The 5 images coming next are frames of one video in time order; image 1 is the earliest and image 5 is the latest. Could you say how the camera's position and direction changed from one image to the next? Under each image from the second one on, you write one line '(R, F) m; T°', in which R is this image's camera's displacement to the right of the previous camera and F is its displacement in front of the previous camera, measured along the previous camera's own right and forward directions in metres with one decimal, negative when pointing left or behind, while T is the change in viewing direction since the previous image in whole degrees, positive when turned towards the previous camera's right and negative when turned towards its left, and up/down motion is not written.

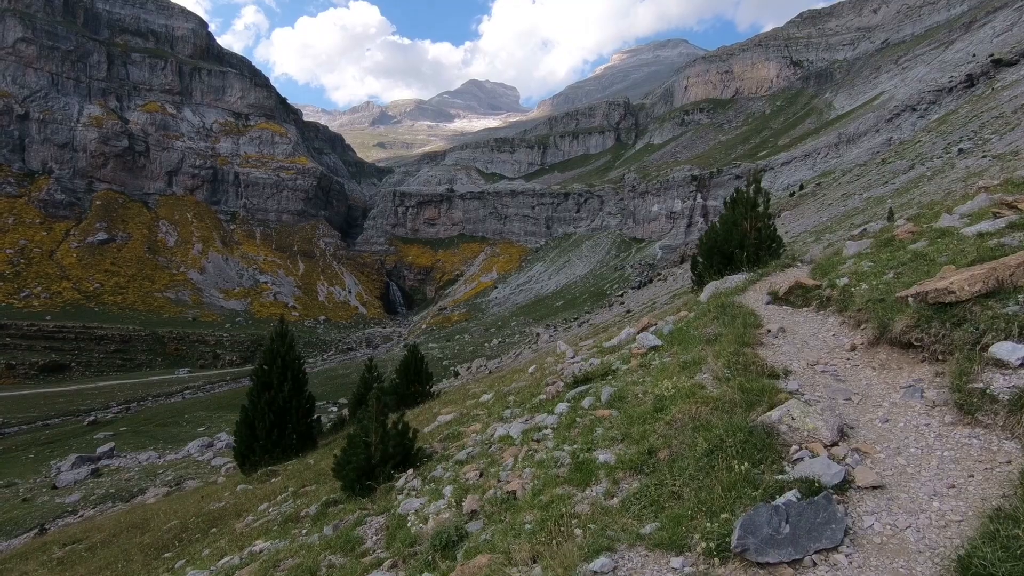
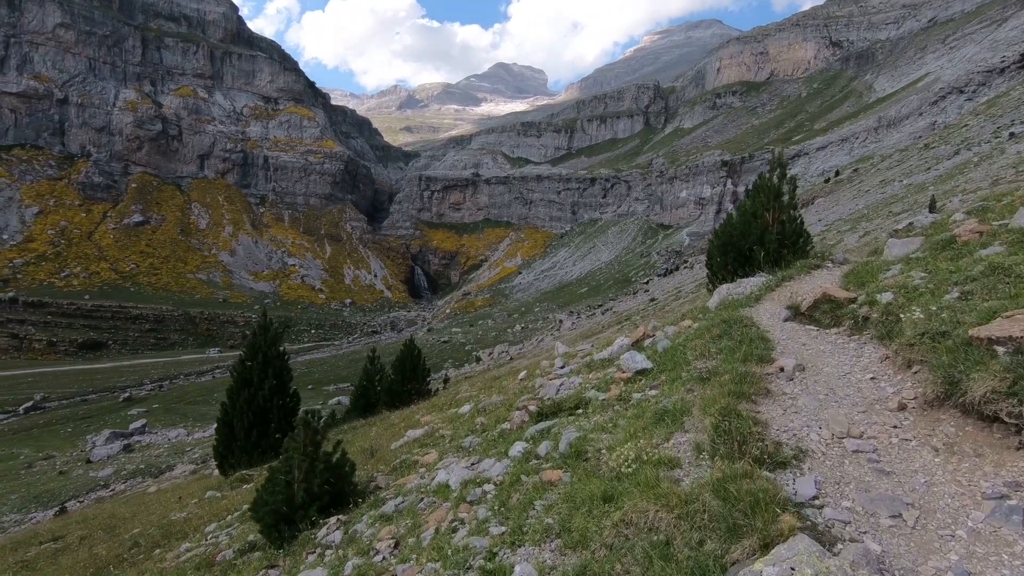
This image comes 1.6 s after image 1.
(+1.2, +2.0) m; -3°
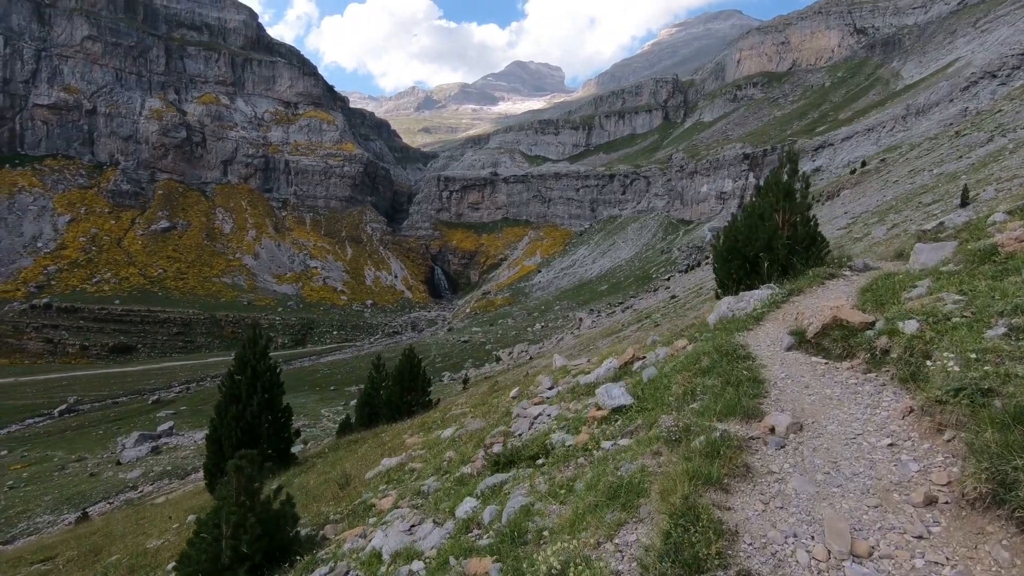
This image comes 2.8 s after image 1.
(+1.0, +1.2) m; -2°
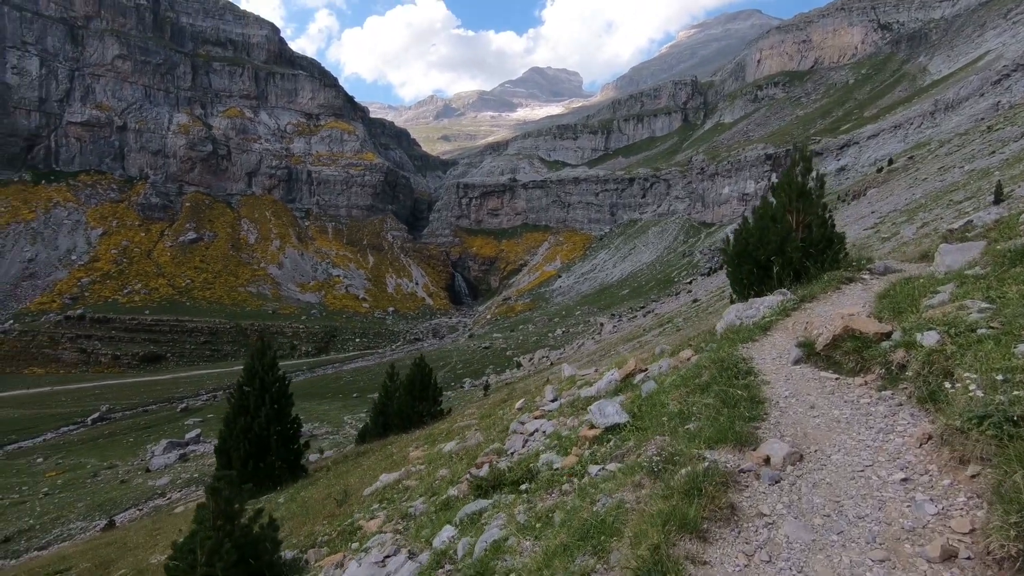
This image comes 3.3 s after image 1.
(+0.5, +0.4) m; -2°
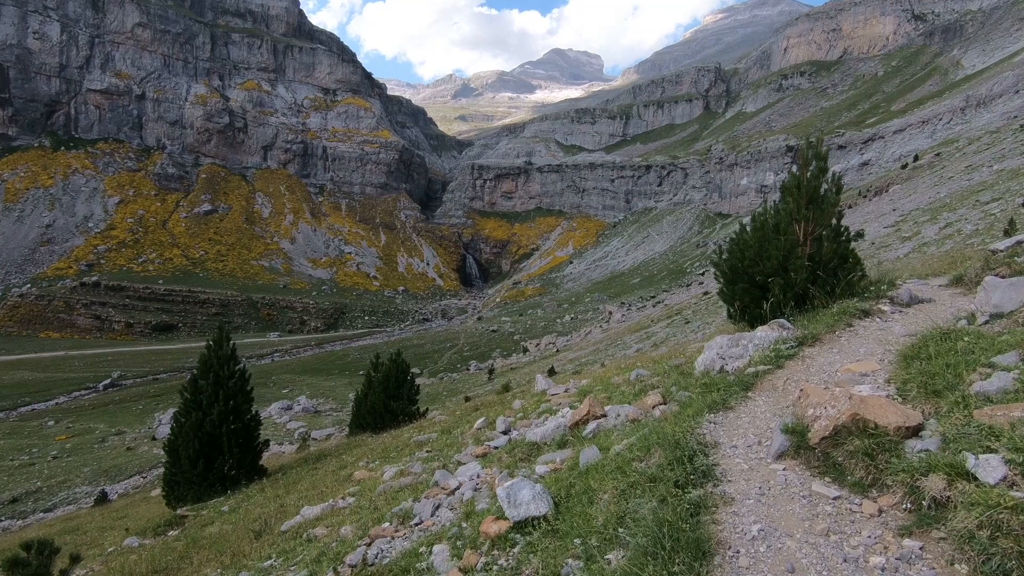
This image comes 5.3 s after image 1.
(+1.3, +1.9) m; -1°
